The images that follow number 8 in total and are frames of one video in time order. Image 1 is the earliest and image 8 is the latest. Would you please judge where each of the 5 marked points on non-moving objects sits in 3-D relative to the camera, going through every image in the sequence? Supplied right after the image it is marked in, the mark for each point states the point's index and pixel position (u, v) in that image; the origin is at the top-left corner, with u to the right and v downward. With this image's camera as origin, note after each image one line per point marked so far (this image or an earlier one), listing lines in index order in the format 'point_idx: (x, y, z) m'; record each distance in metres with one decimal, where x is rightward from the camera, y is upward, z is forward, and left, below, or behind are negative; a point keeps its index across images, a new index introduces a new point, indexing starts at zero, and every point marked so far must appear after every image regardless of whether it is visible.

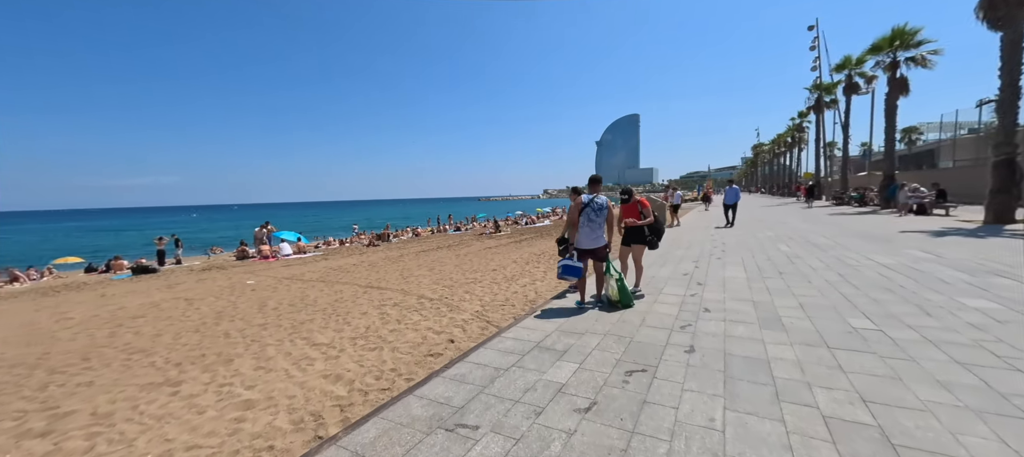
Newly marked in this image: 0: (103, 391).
0: (-5.2, -2.0, +5.7) m
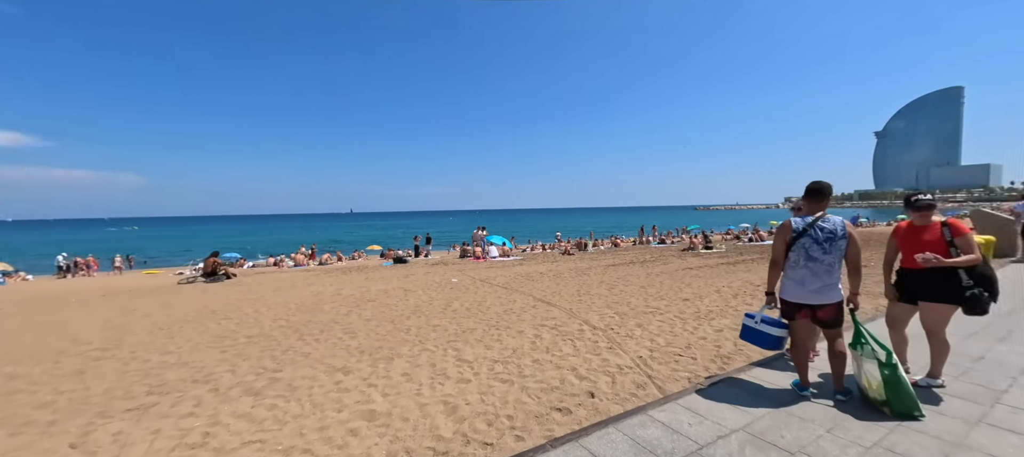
0: (-3.0, -2.0, +6.5) m
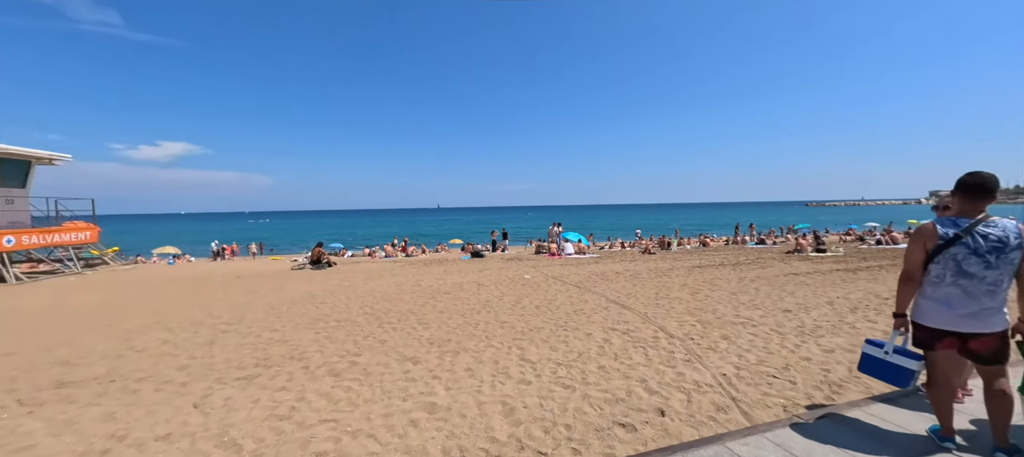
0: (-2.0, -1.9, +6.7) m
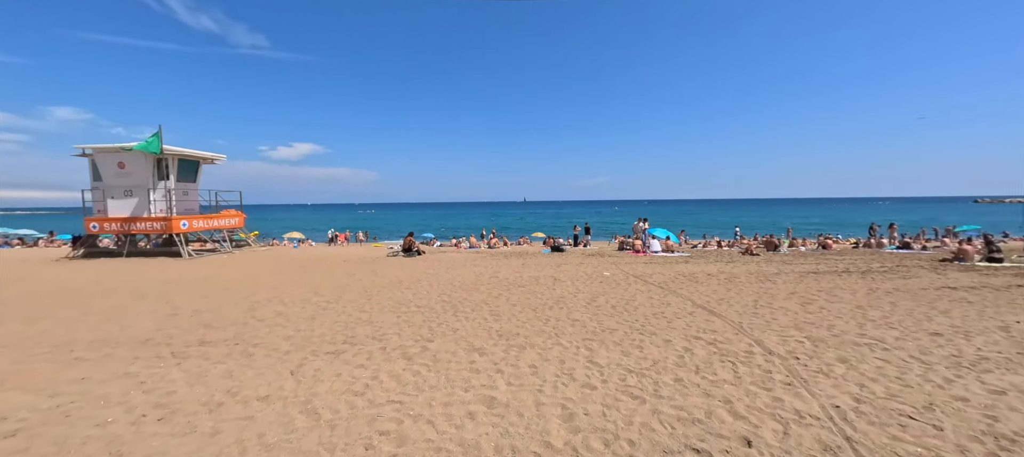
0: (-0.9, -1.7, +6.7) m
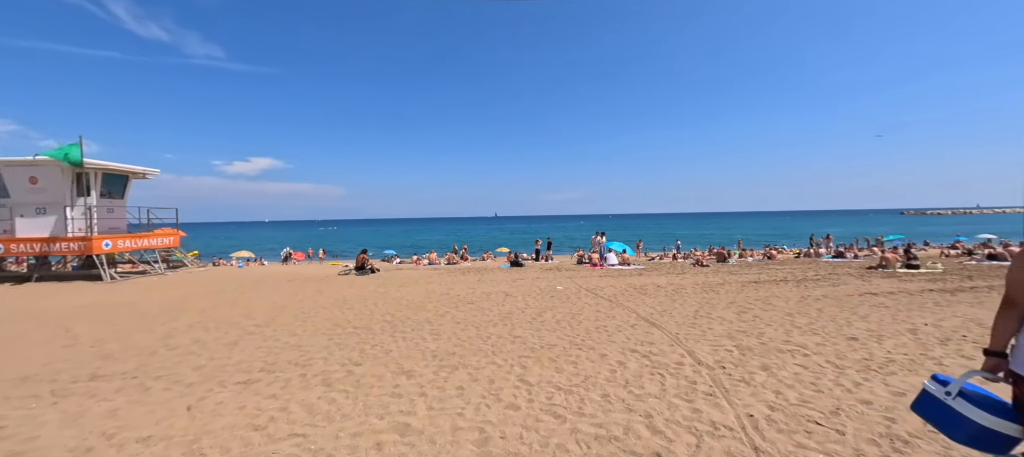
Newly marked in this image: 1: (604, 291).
0: (-1.9, -1.9, +6.3) m
1: (+2.4, -1.6, +10.6) m
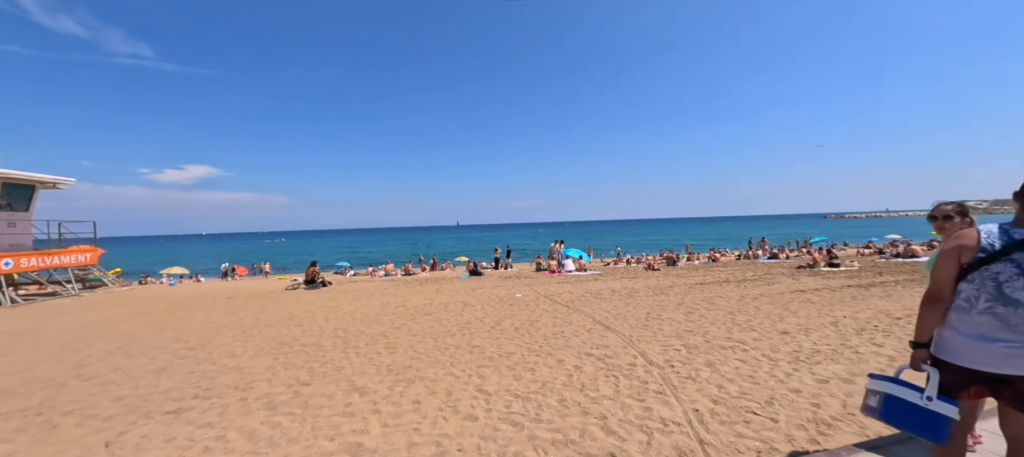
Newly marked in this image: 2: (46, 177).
0: (-2.5, -2.1, +6.0) m
1: (+1.3, -1.8, +10.8) m
2: (-15.8, +1.8, +14.4) m
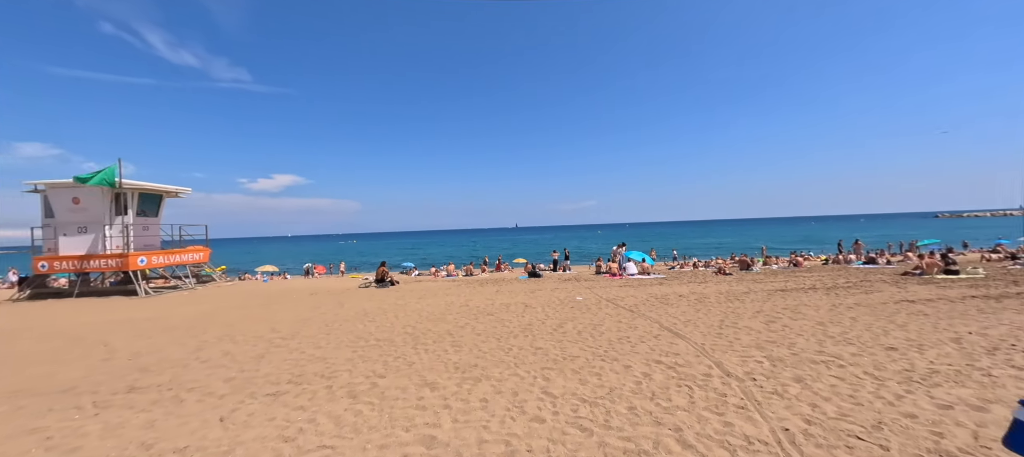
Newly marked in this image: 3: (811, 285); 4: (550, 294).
0: (-1.5, -2.1, +6.3) m
1: (+2.9, -1.8, +10.5) m
2: (-13.6, +1.7, +16.4) m
3: (+7.6, -1.4, +10.5) m
4: (+1.2, -2.1, +13.3) m
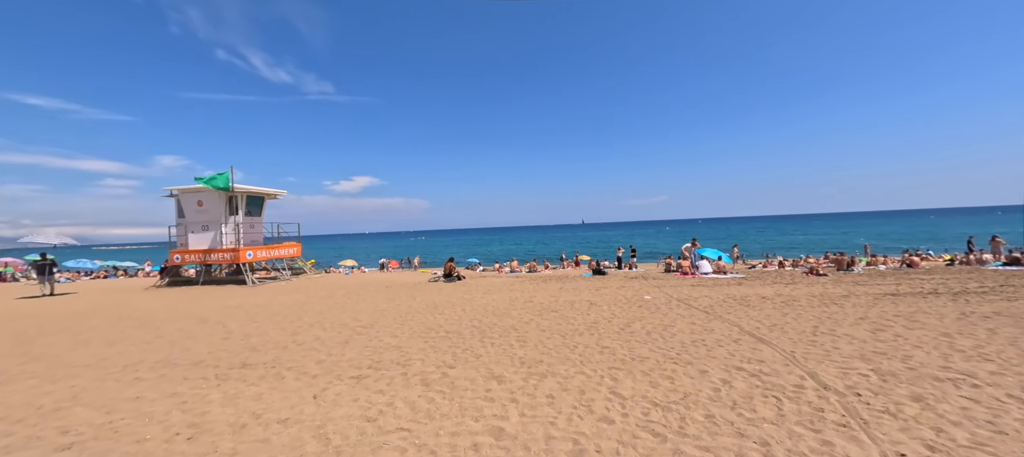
0: (-0.5, -2.1, +6.4) m
1: (+4.4, -1.7, +9.9) m
2: (-11.0, +1.8, +18.2) m
3: (+9.1, -1.3, +9.2) m
4: (+3.2, -2.0, +12.9) m
